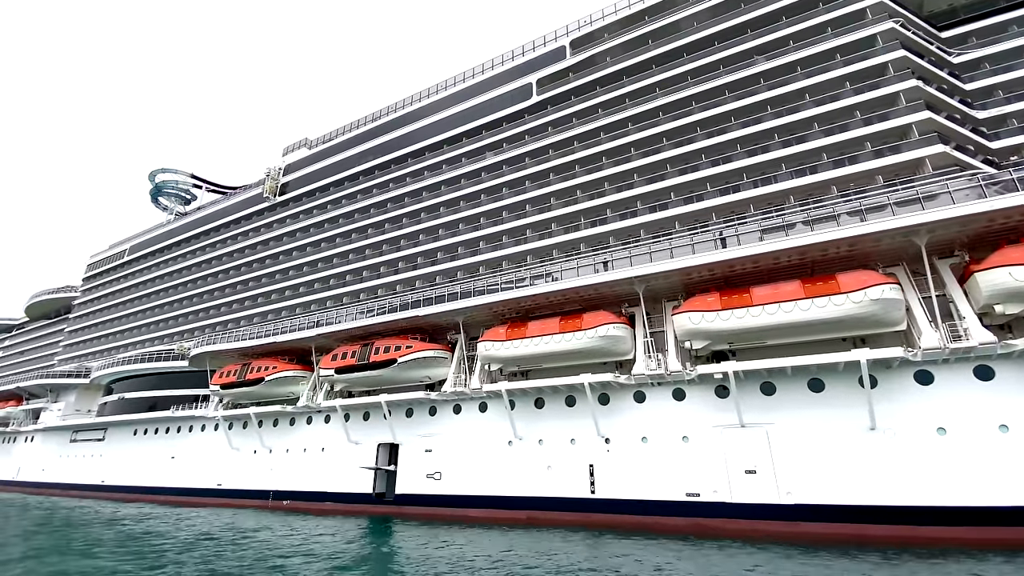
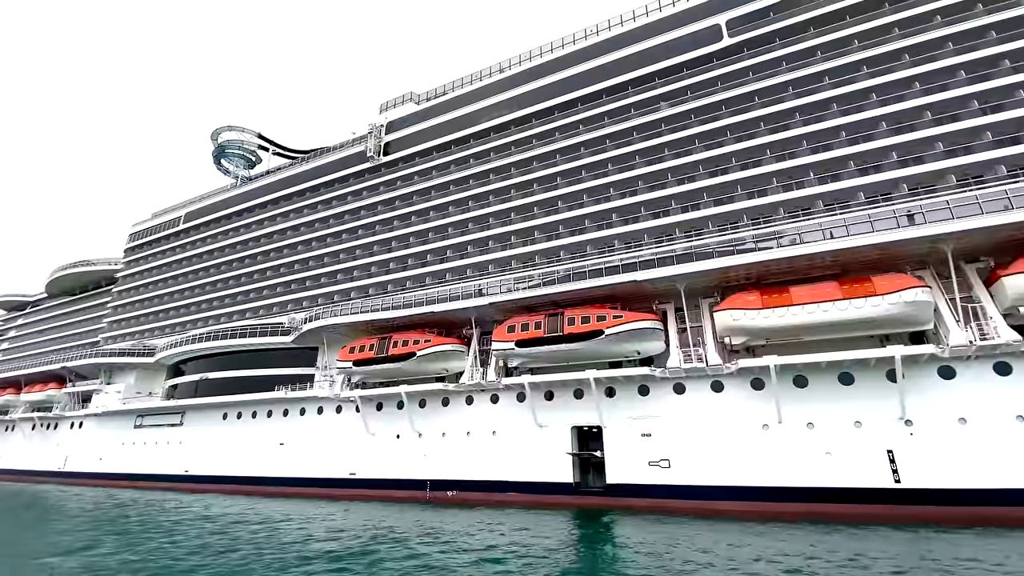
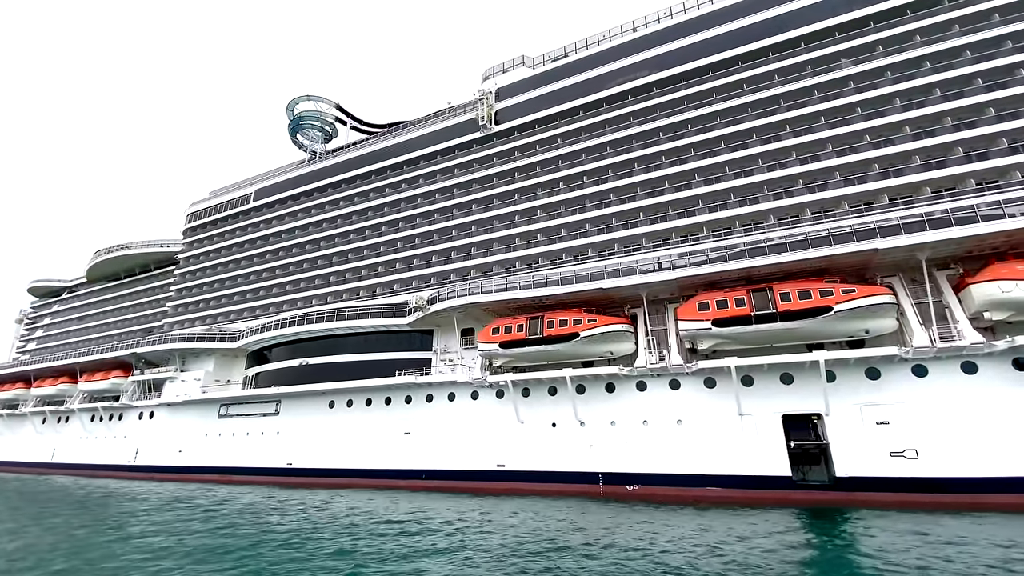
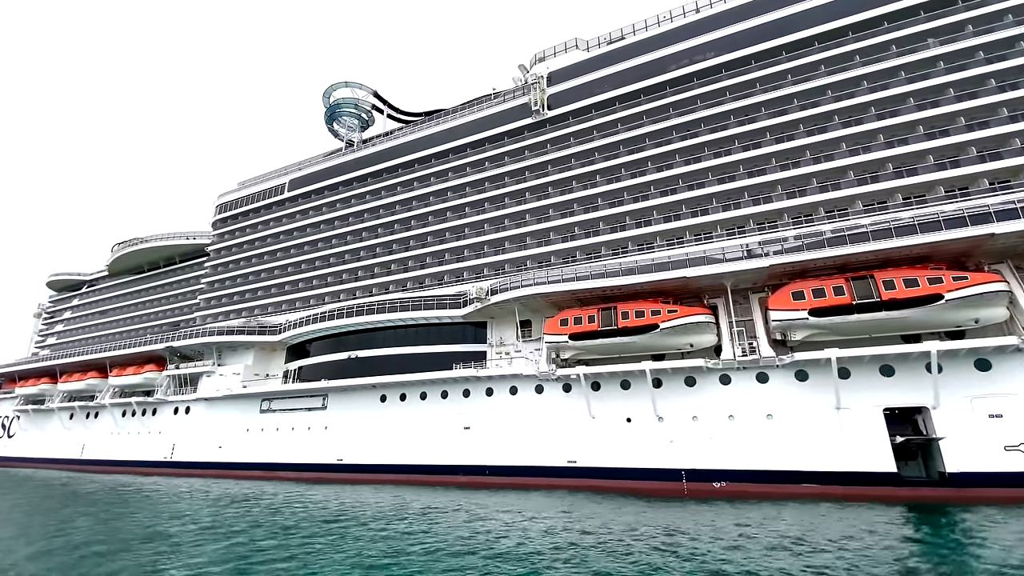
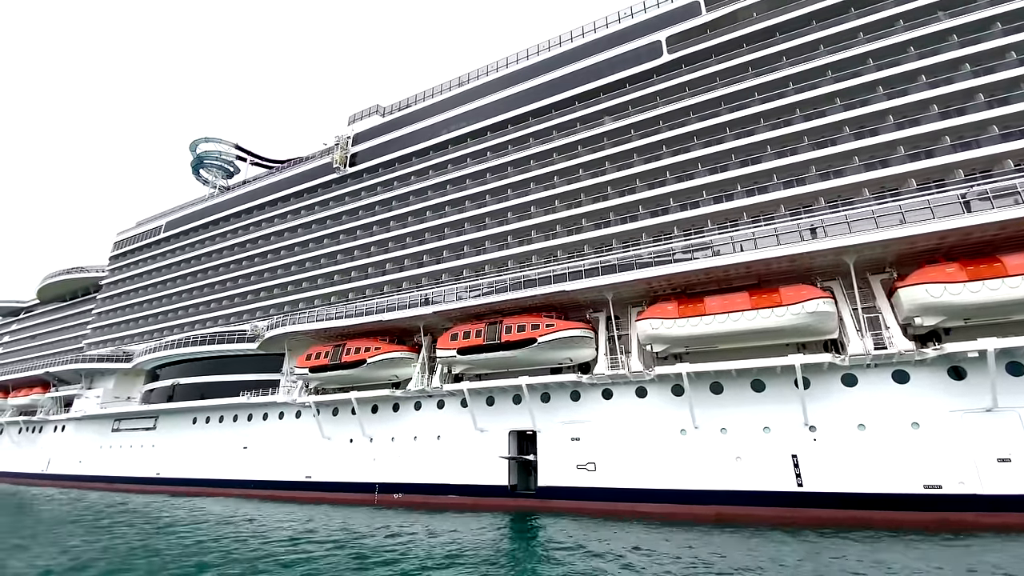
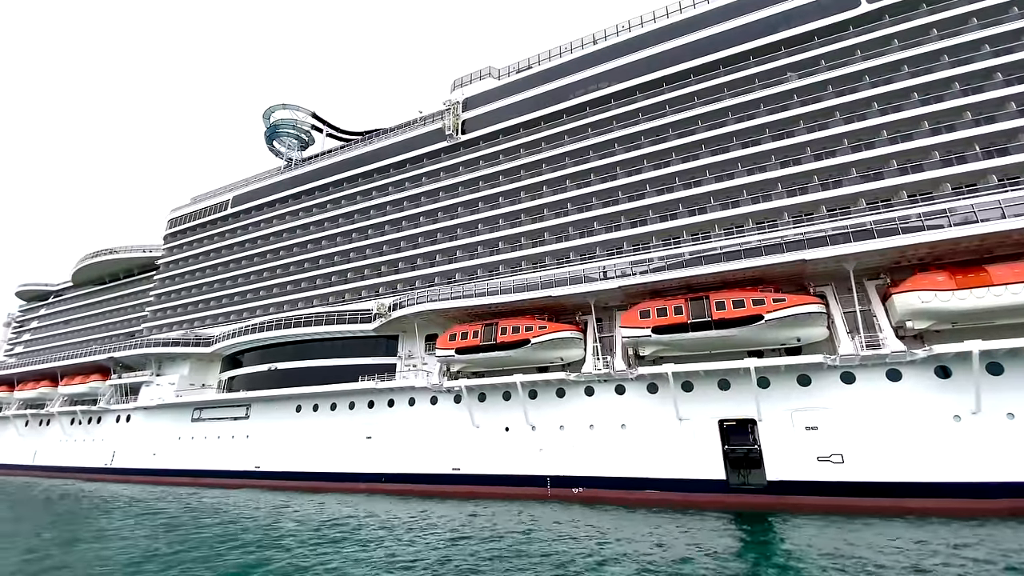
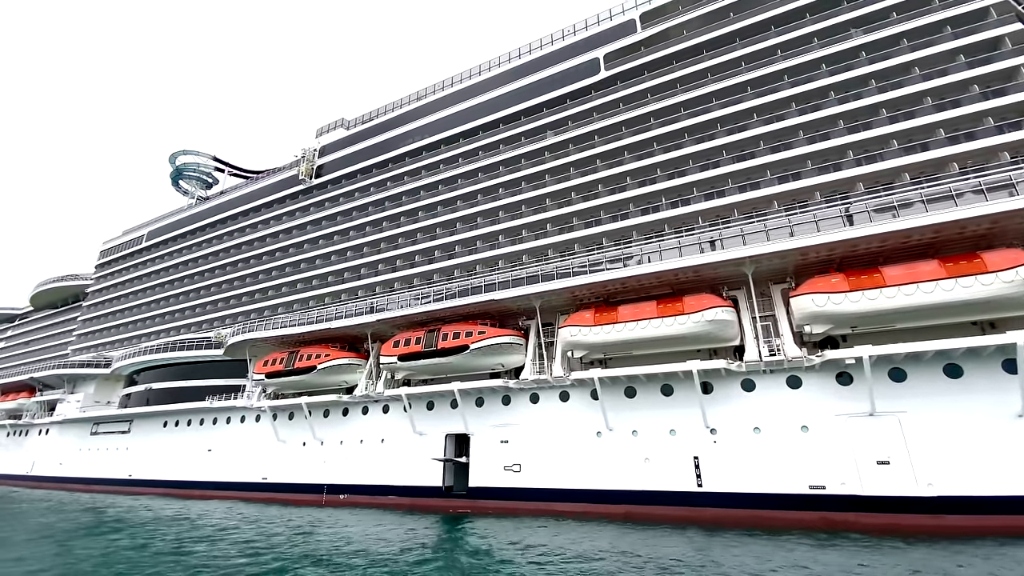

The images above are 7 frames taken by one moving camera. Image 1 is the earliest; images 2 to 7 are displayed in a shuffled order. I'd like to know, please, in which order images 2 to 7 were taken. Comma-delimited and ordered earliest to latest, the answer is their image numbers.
7, 5, 2, 6, 3, 4
